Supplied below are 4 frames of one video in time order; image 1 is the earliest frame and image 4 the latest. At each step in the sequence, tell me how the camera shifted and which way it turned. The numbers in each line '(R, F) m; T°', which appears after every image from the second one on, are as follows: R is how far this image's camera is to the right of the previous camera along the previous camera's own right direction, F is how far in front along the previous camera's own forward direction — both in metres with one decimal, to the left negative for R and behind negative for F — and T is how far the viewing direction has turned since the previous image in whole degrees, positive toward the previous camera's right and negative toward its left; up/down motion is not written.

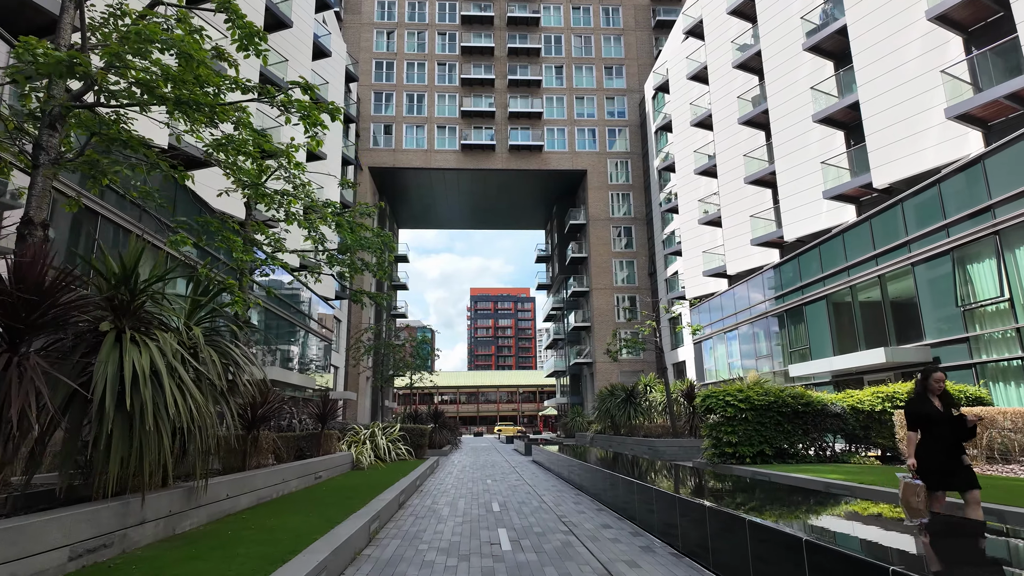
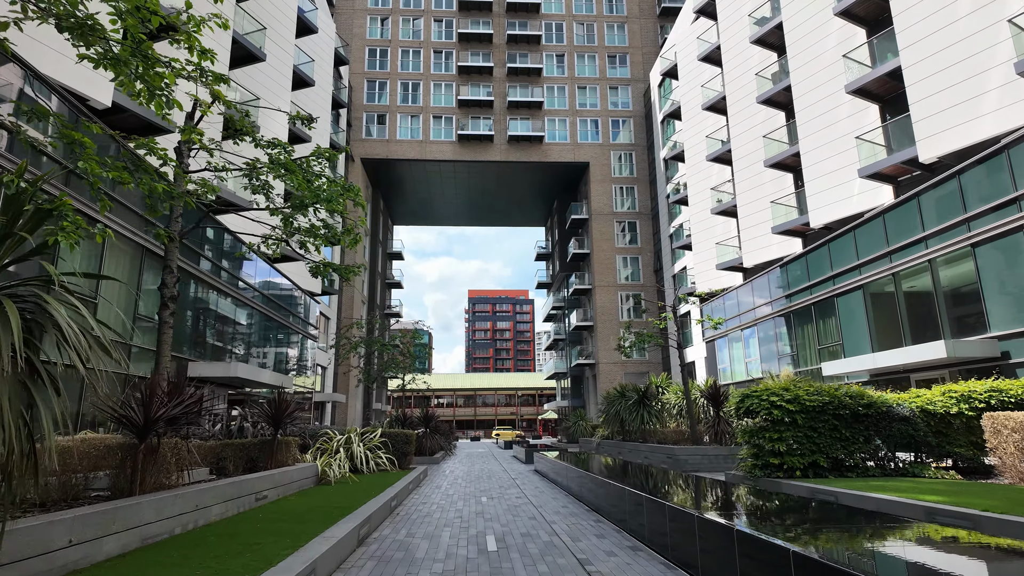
(0.0, +1.8) m; 0°
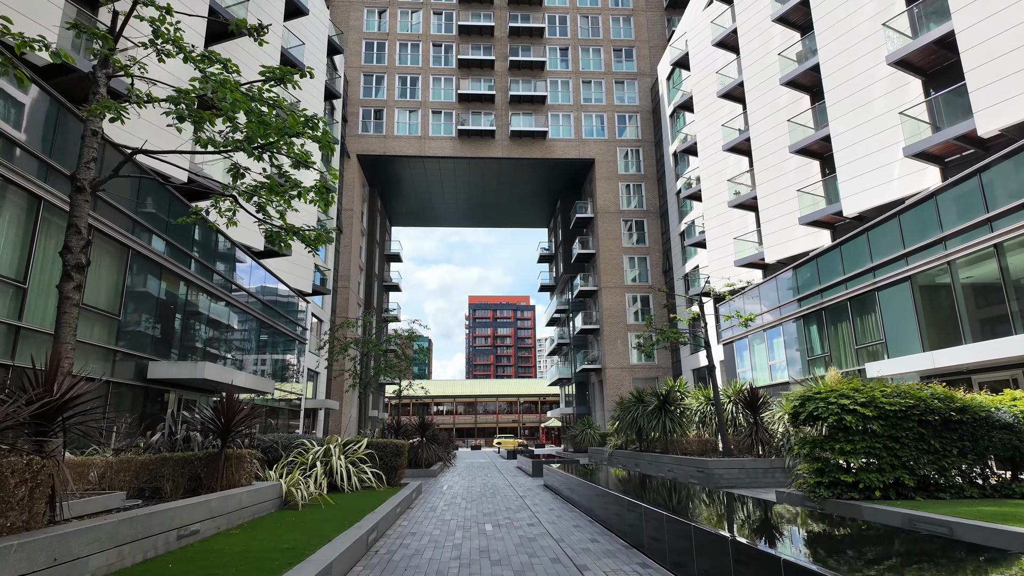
(-0.1, +1.6) m; 0°
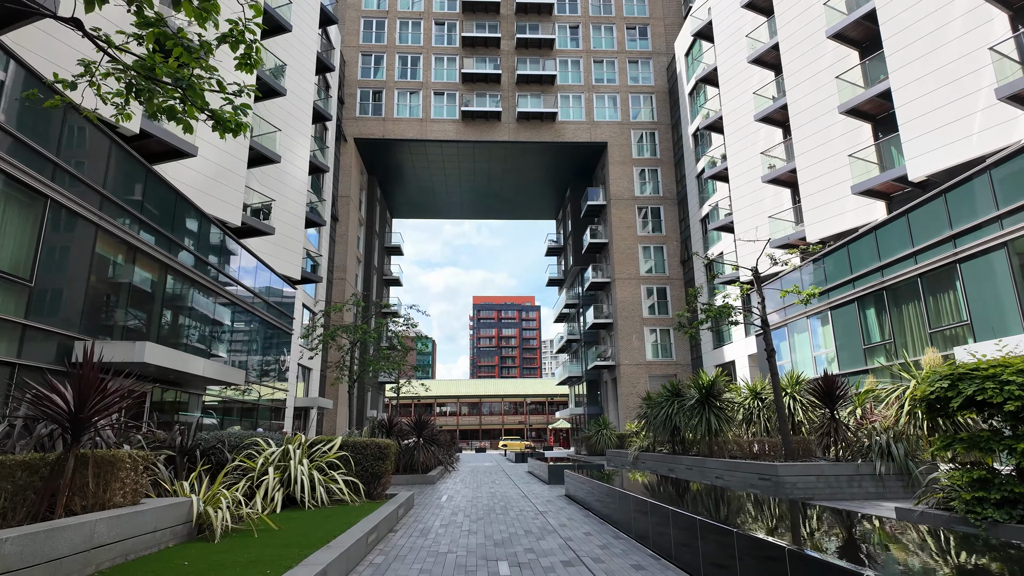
(-0.2, +2.3) m; 0°
